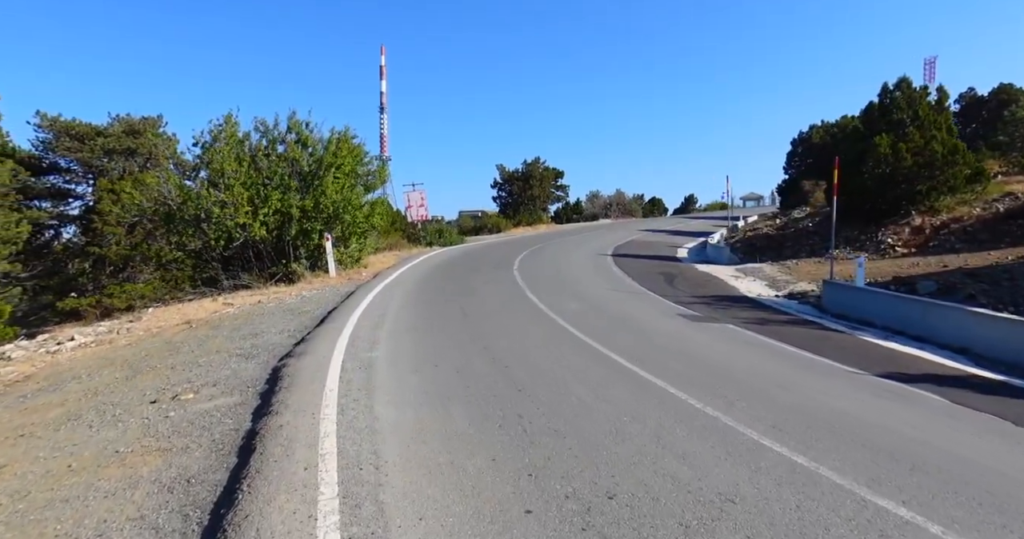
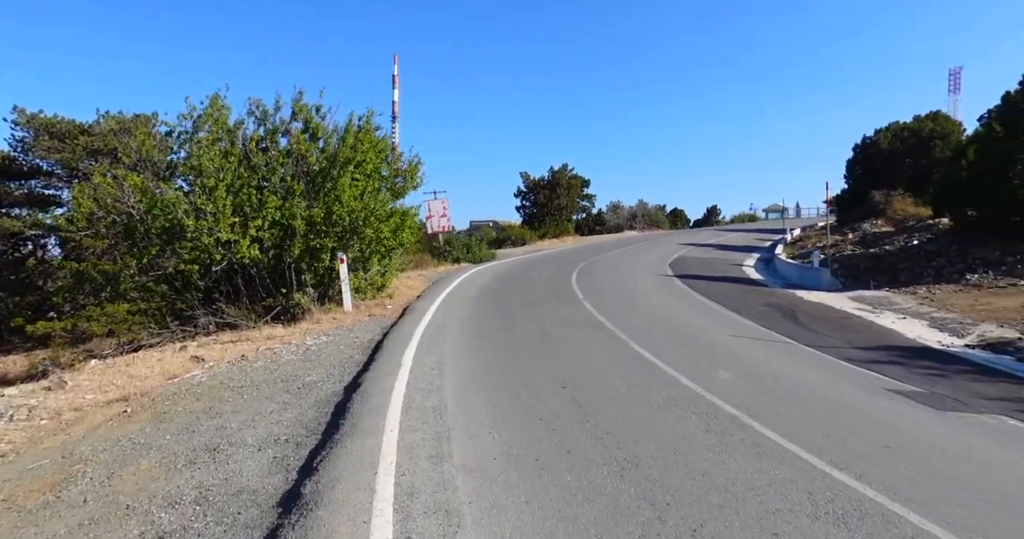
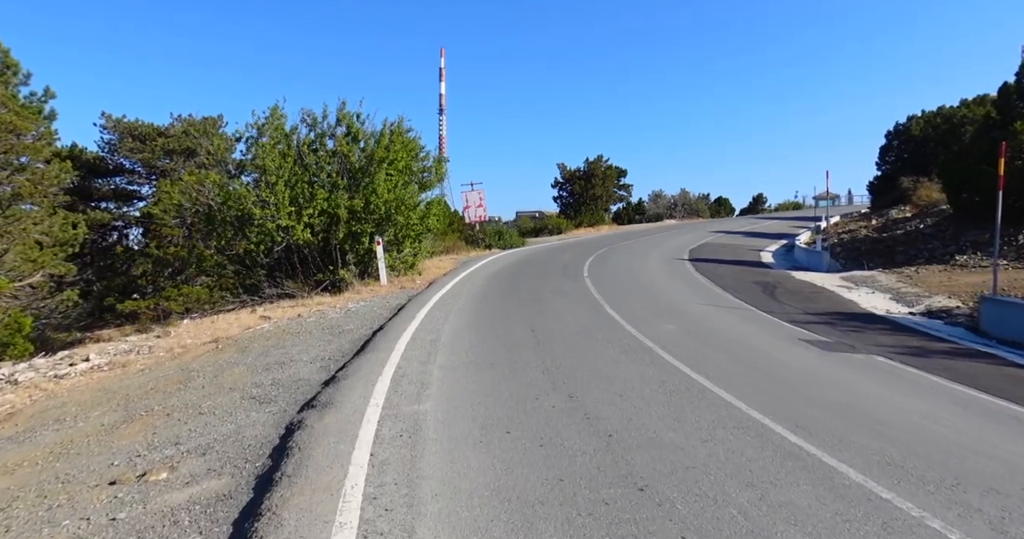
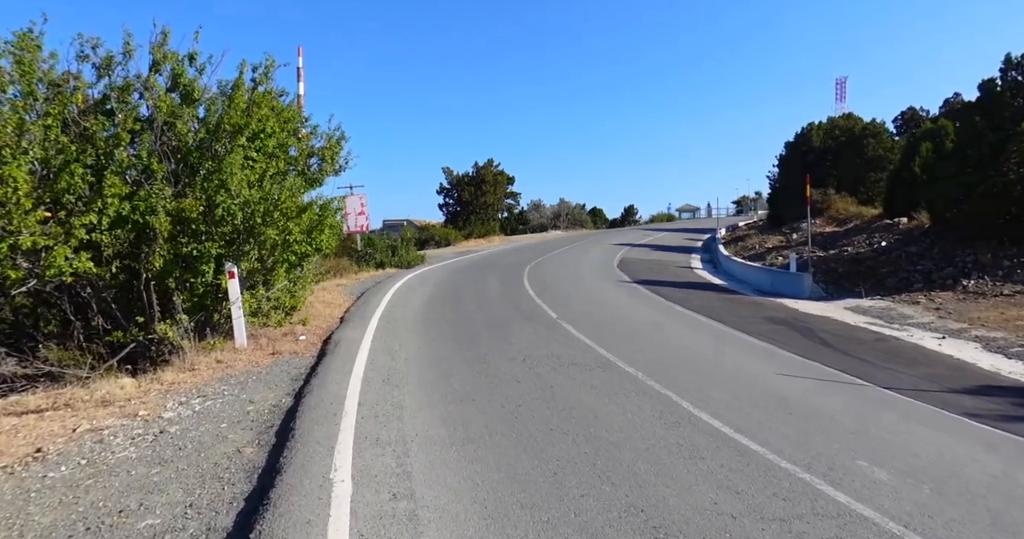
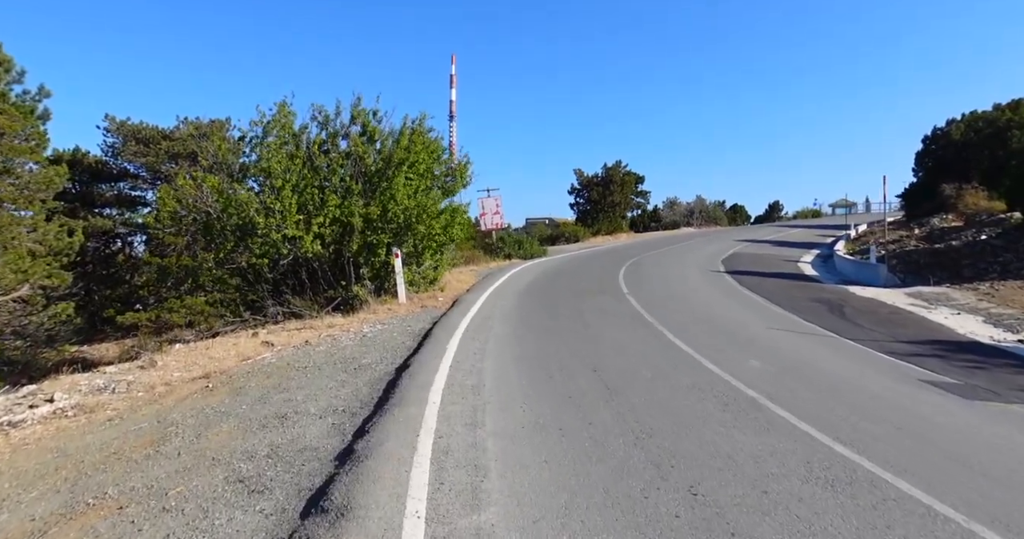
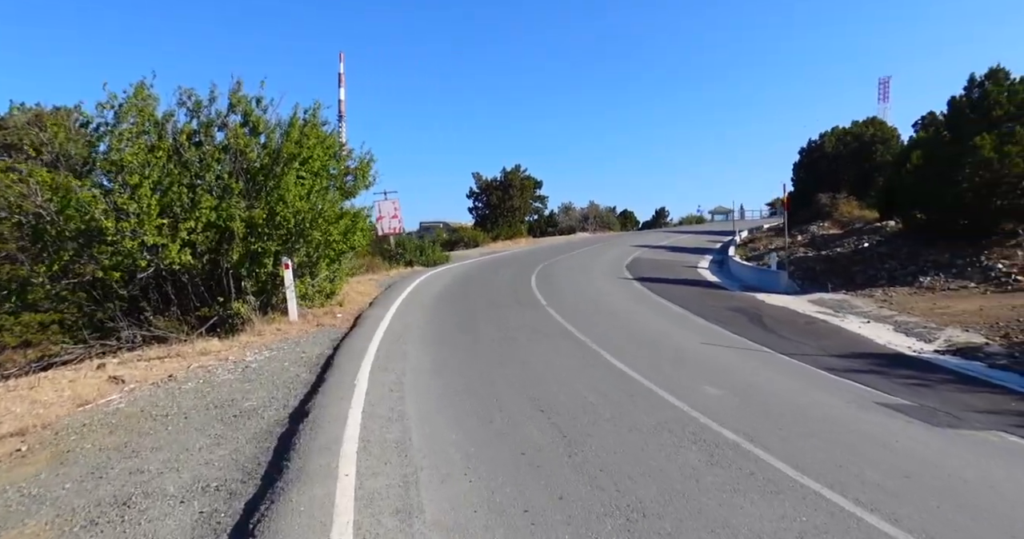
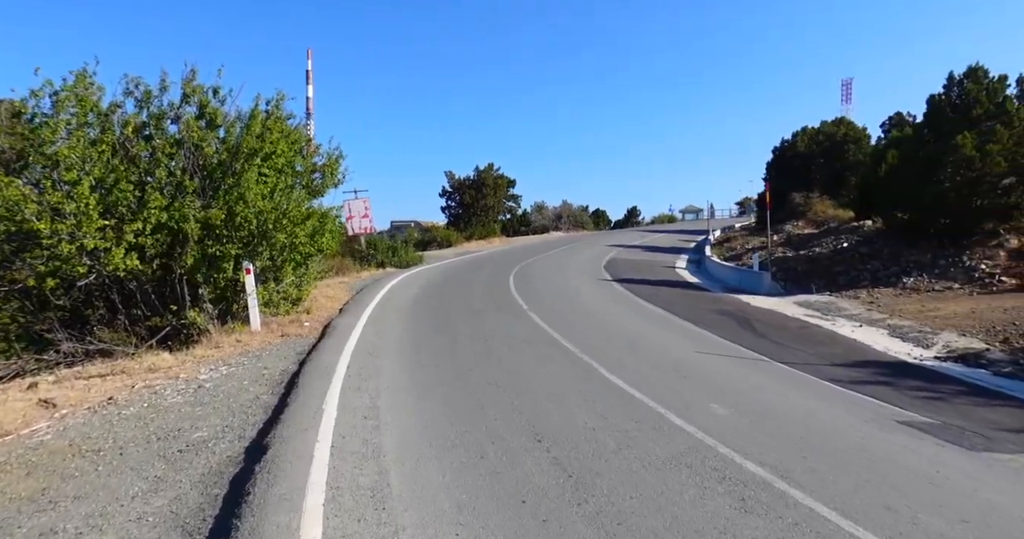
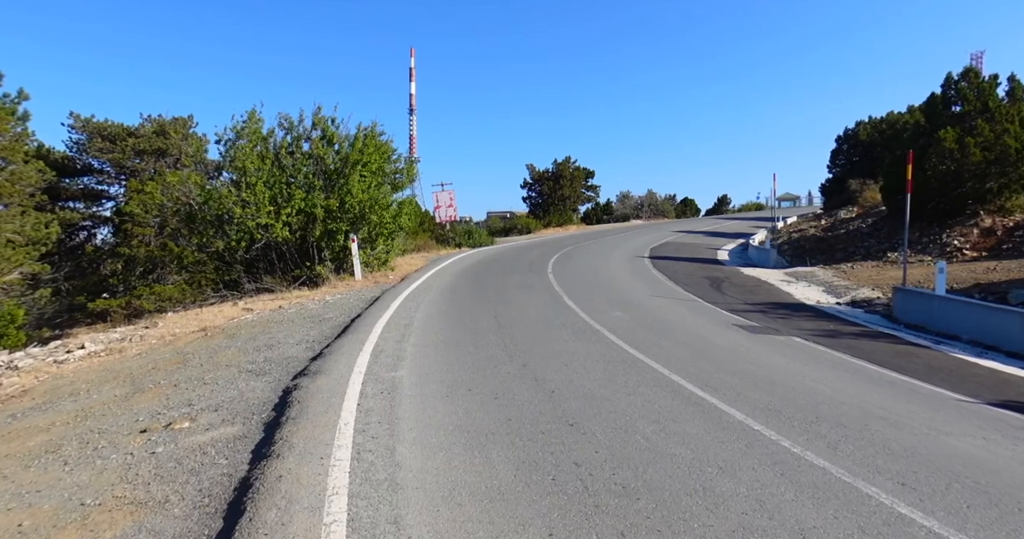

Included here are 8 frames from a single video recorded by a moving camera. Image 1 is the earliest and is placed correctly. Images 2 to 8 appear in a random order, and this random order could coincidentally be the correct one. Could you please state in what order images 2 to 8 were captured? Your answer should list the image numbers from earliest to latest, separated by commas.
8, 3, 5, 2, 6, 7, 4
